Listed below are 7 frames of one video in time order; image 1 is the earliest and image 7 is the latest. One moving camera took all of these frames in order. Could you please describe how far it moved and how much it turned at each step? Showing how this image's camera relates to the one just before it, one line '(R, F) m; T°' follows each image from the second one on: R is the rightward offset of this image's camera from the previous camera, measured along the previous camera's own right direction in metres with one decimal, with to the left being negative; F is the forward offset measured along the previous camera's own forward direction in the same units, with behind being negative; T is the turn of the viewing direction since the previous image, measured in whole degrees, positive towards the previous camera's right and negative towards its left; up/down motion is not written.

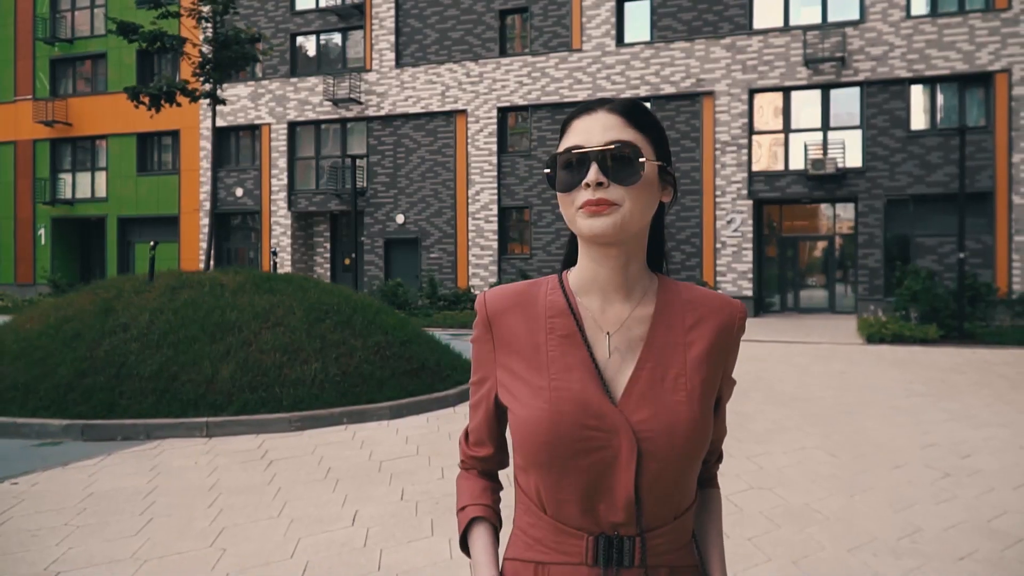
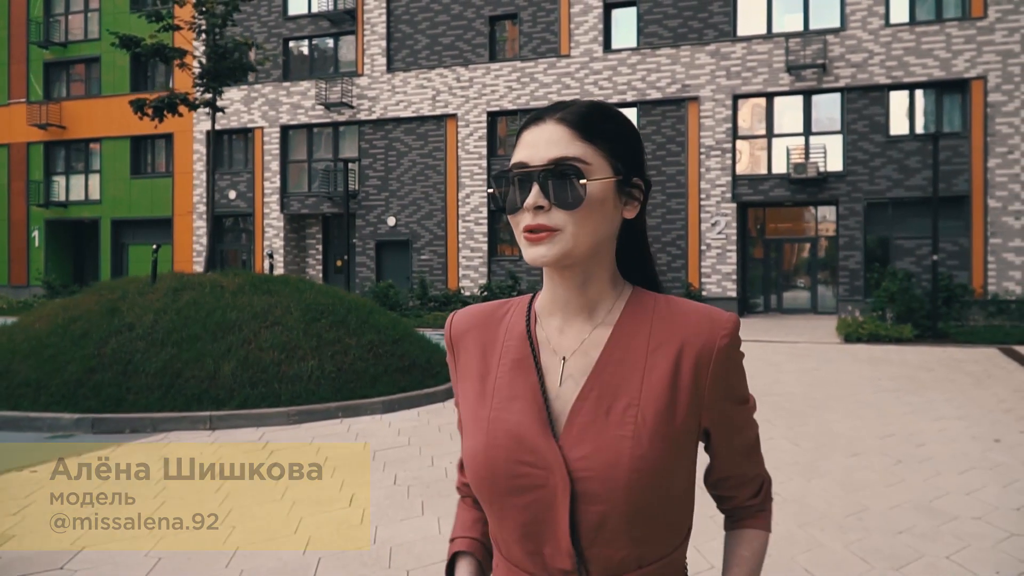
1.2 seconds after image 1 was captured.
(+0.1, -0.4) m; +1°
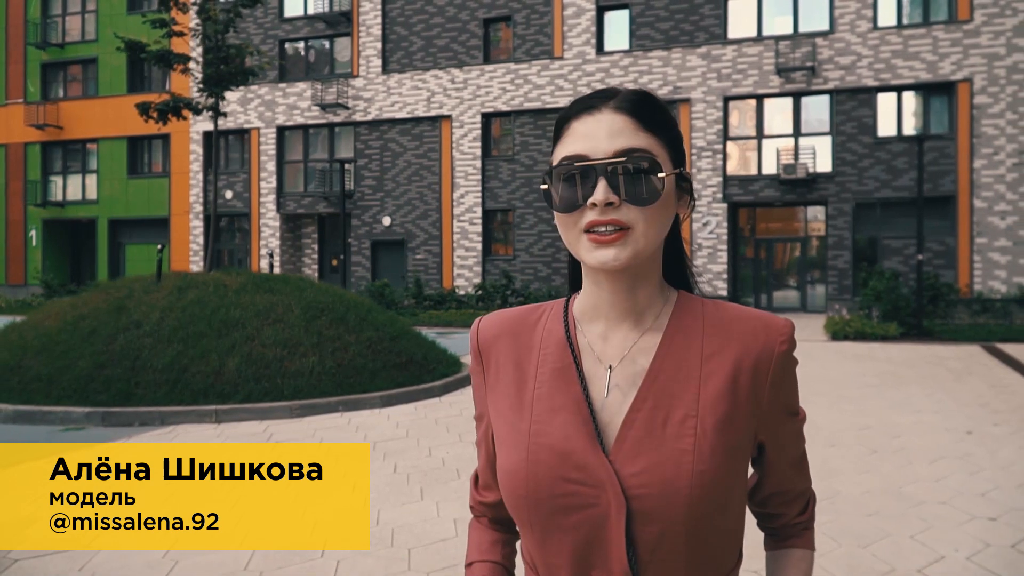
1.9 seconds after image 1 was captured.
(0.0, -0.3) m; 0°
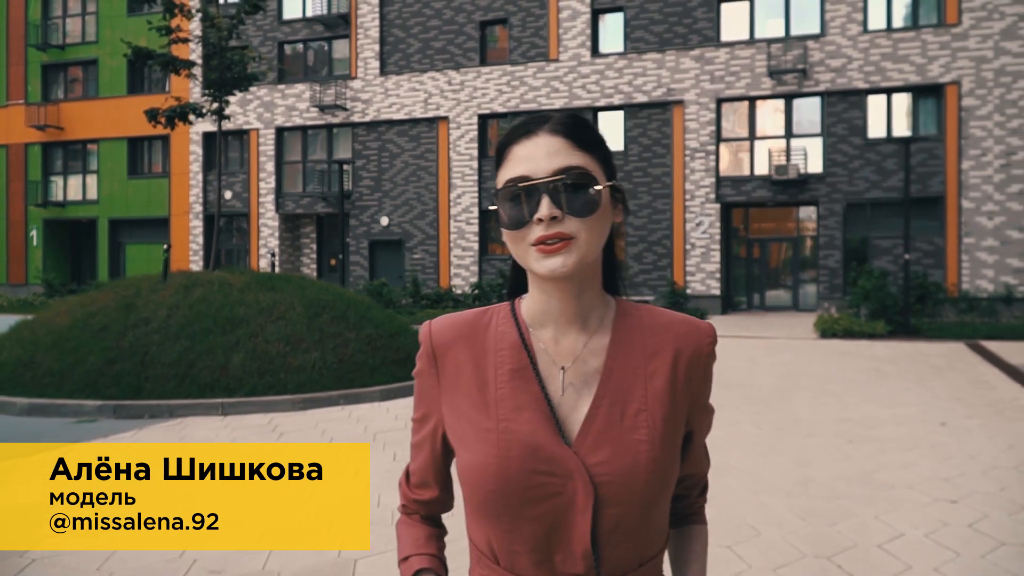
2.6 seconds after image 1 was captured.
(0.0, -0.3) m; 0°
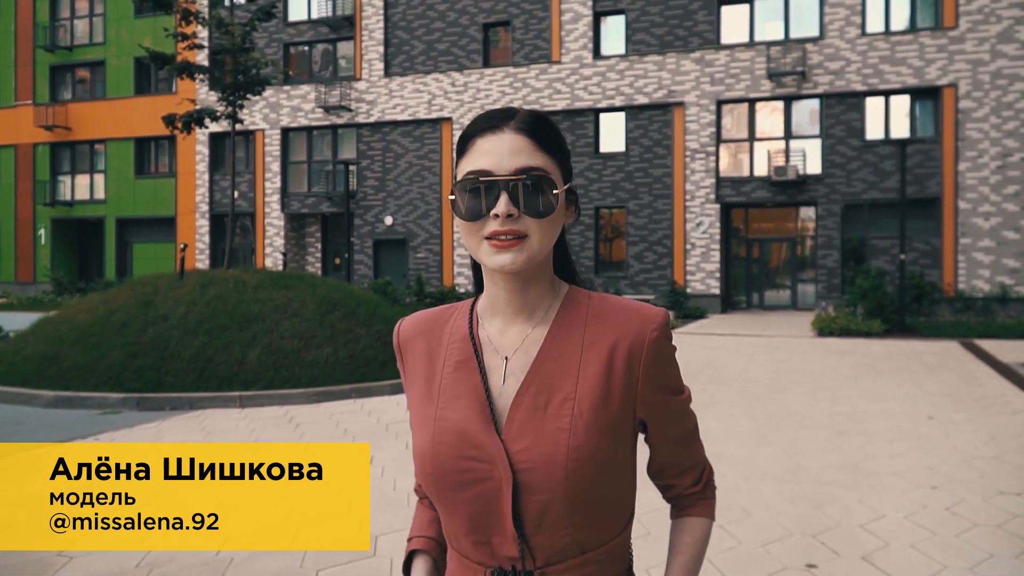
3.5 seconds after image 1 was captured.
(0.0, -0.3) m; 0°
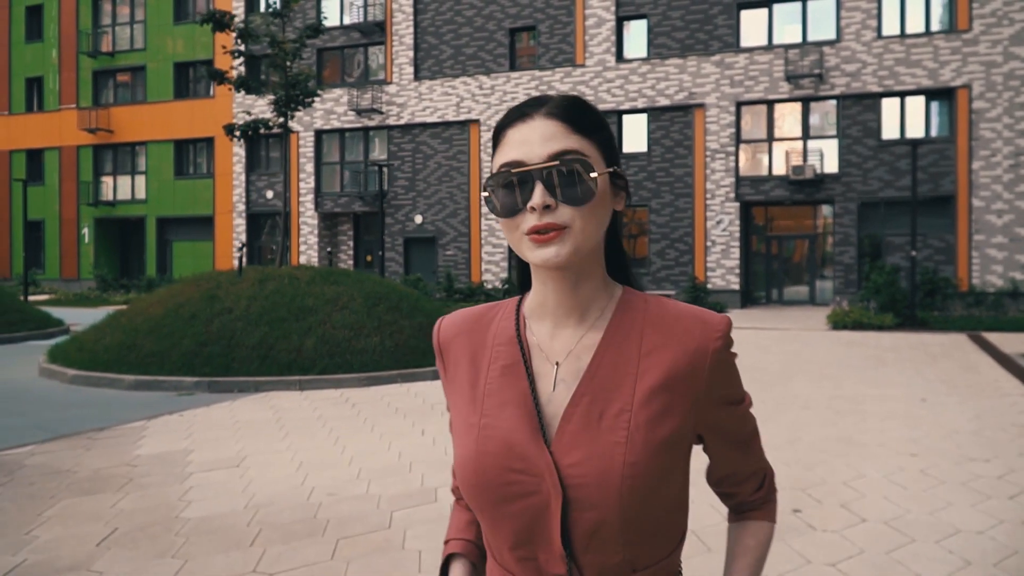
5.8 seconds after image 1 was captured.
(-0.1, -0.9) m; -2°
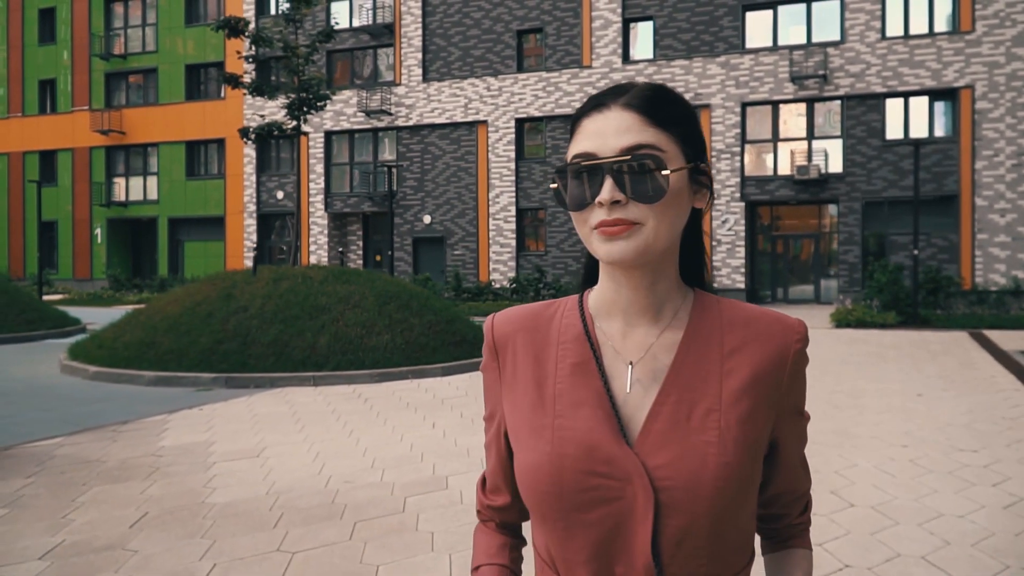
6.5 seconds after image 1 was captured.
(0.0, -0.3) m; -1°
